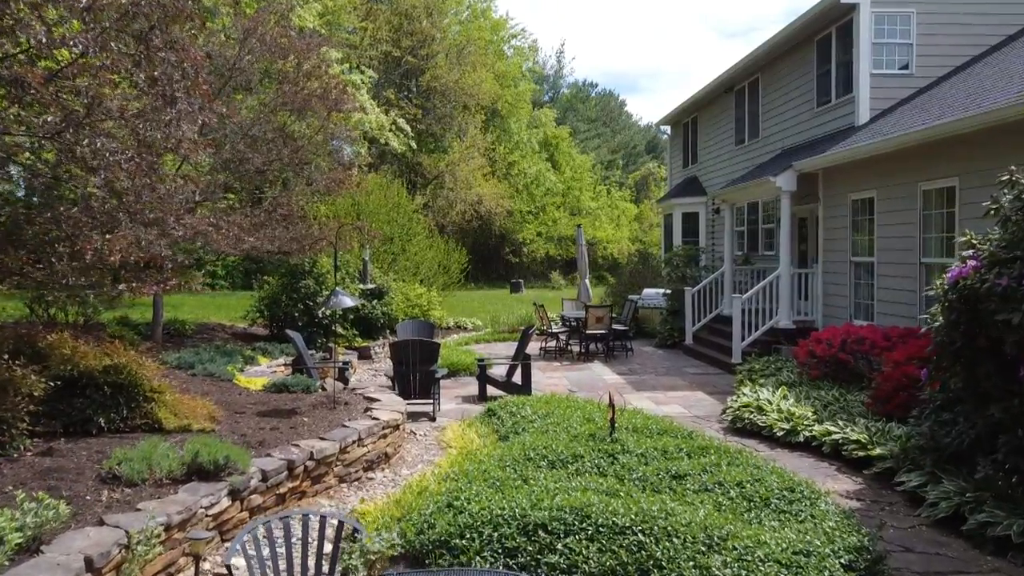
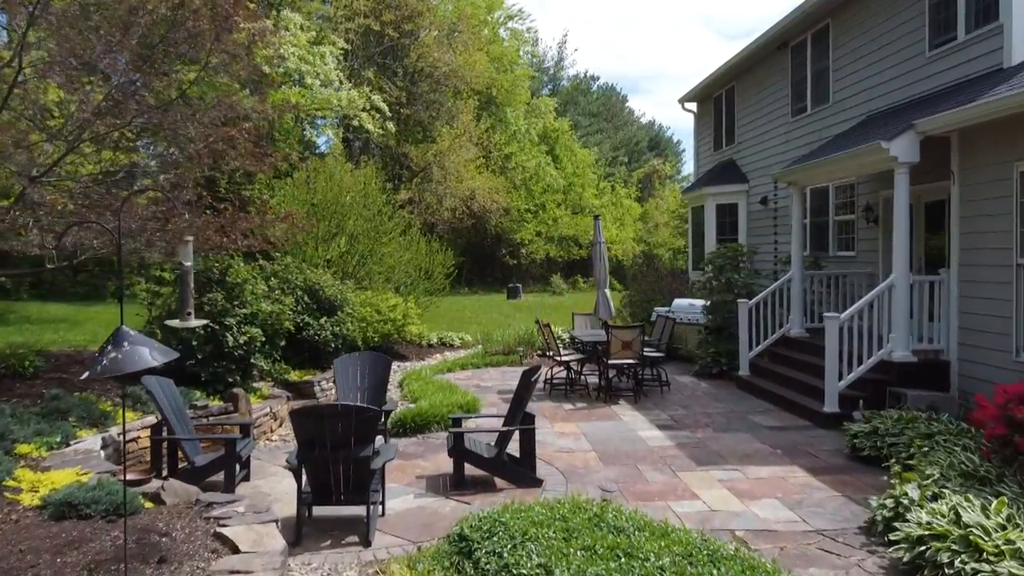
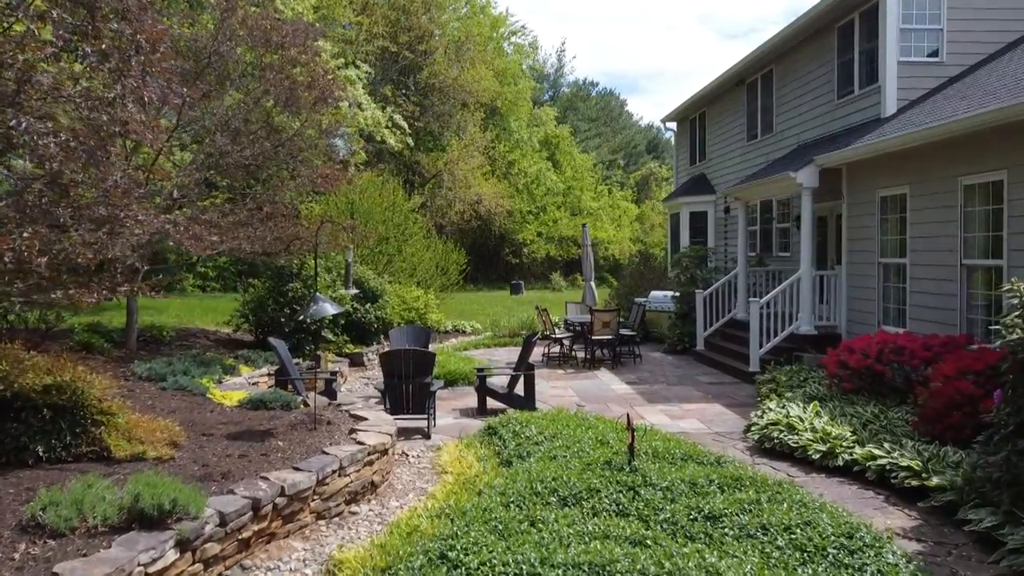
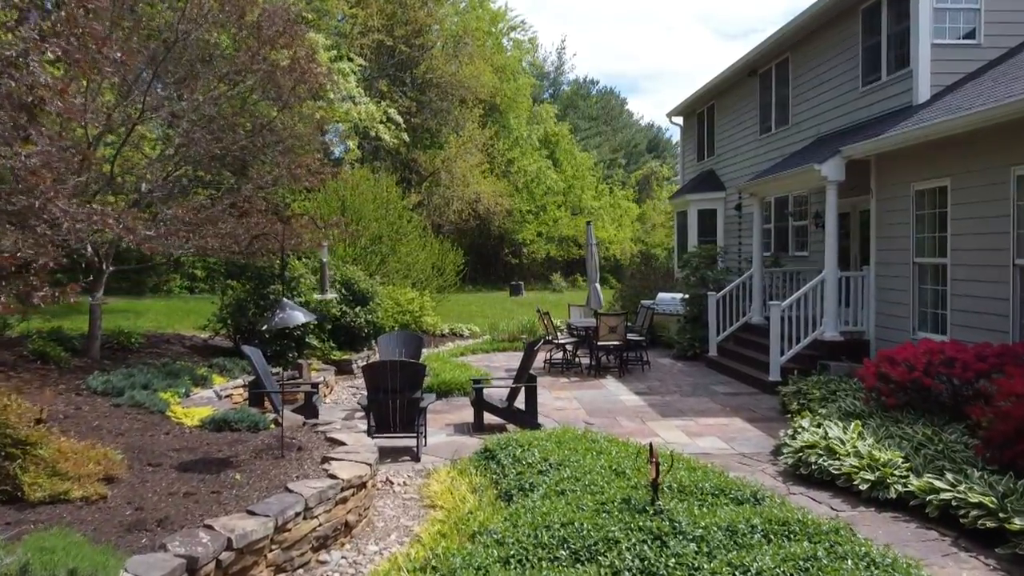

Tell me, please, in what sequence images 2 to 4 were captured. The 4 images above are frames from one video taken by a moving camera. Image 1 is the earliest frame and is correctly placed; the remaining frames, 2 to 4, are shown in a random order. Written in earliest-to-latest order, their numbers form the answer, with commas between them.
3, 4, 2
